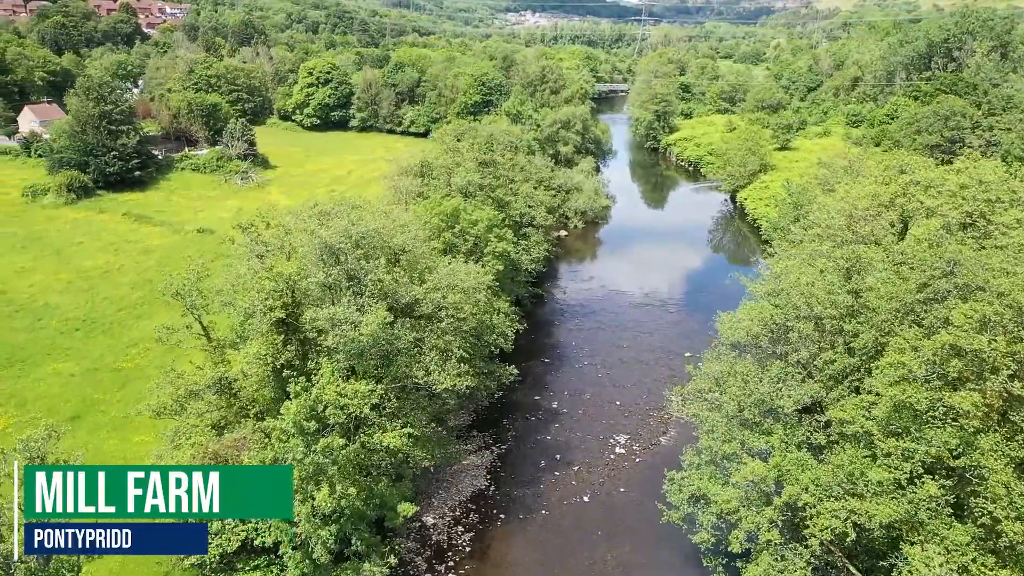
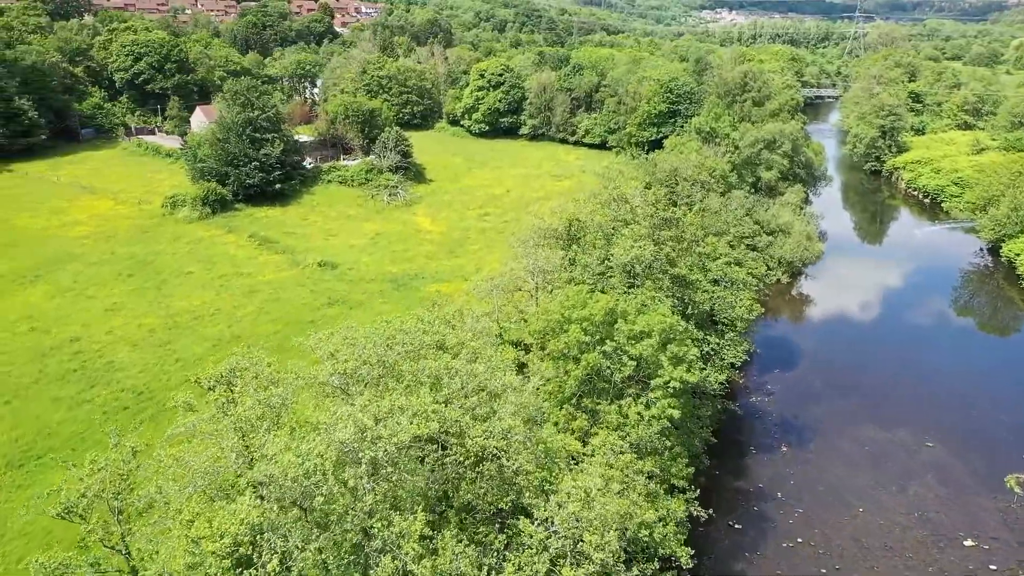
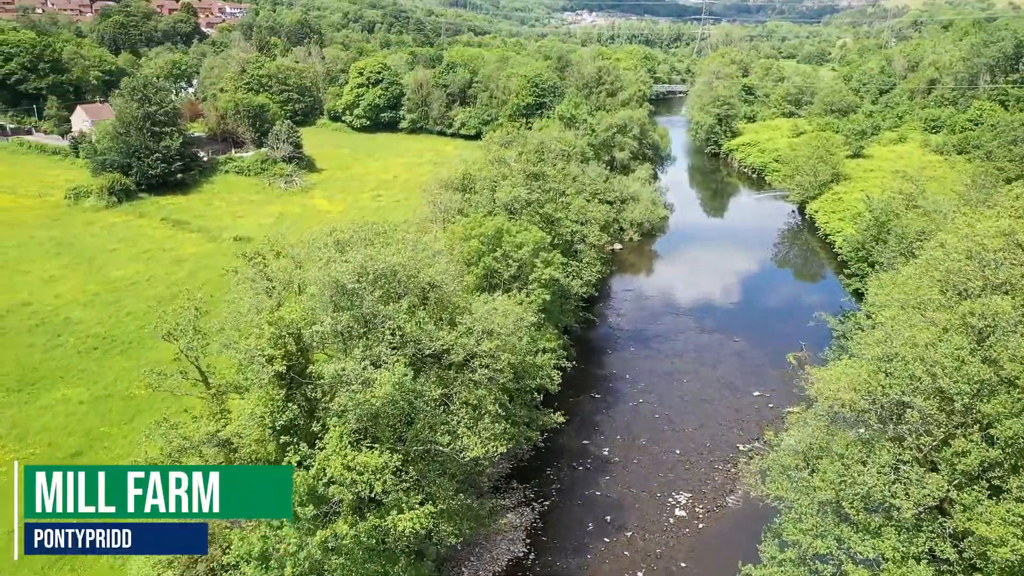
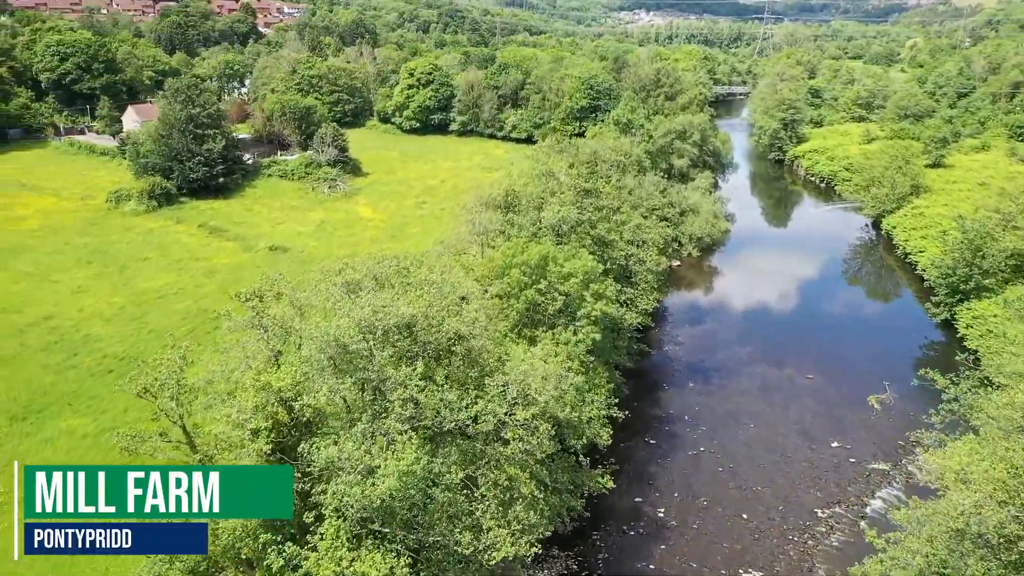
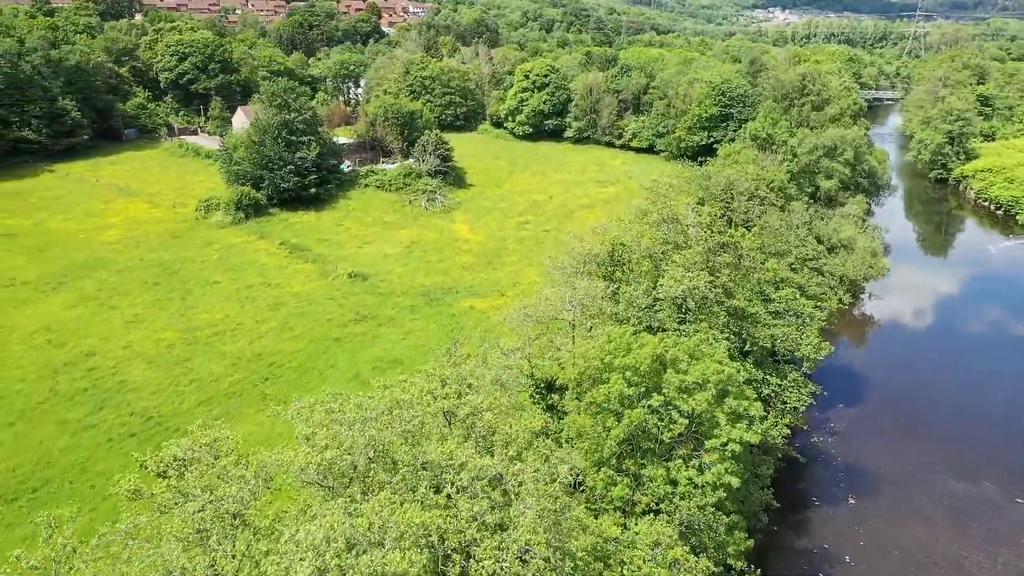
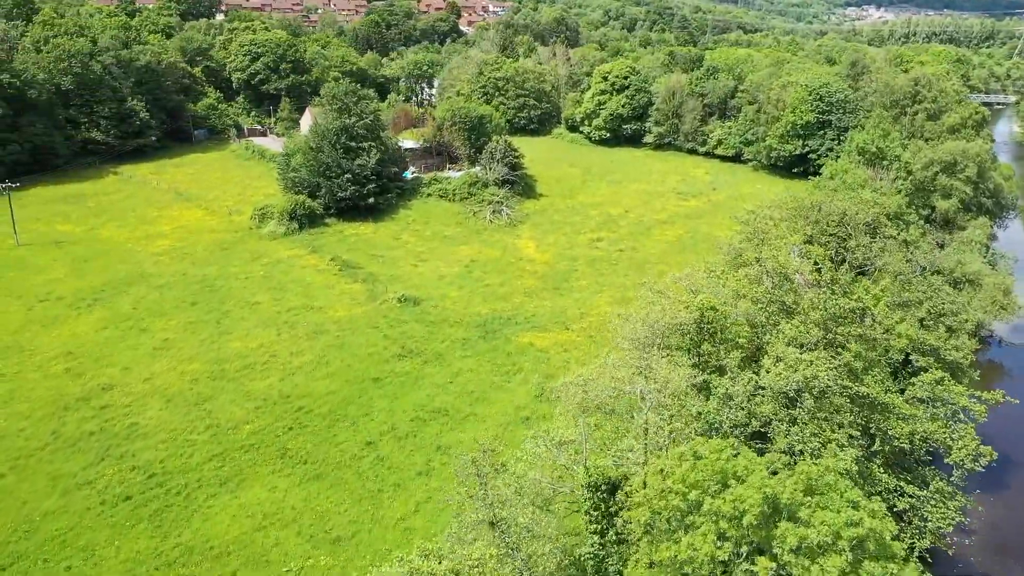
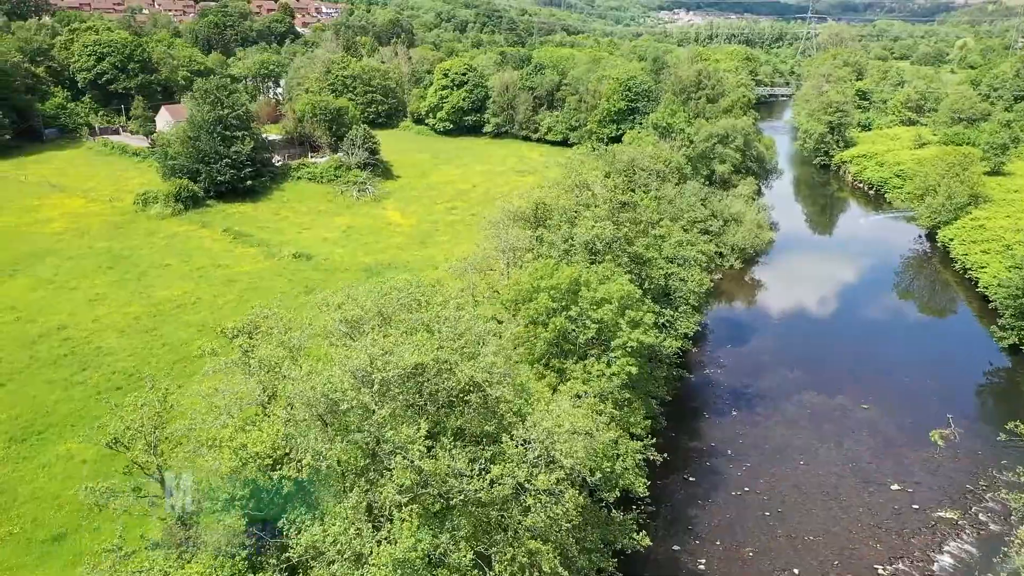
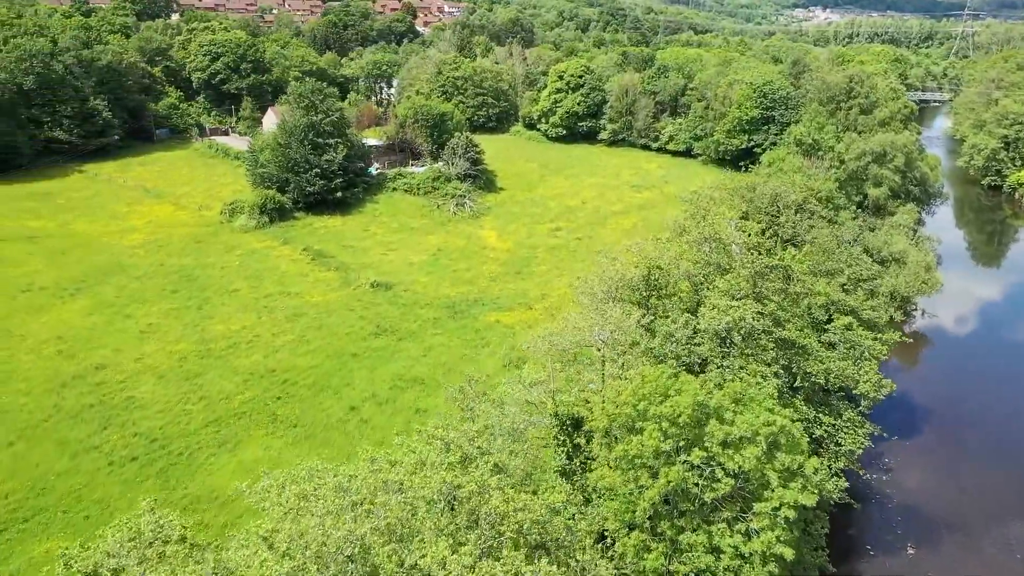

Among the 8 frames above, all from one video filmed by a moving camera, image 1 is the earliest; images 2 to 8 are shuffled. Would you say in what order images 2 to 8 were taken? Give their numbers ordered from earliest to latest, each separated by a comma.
3, 4, 7, 2, 5, 8, 6
